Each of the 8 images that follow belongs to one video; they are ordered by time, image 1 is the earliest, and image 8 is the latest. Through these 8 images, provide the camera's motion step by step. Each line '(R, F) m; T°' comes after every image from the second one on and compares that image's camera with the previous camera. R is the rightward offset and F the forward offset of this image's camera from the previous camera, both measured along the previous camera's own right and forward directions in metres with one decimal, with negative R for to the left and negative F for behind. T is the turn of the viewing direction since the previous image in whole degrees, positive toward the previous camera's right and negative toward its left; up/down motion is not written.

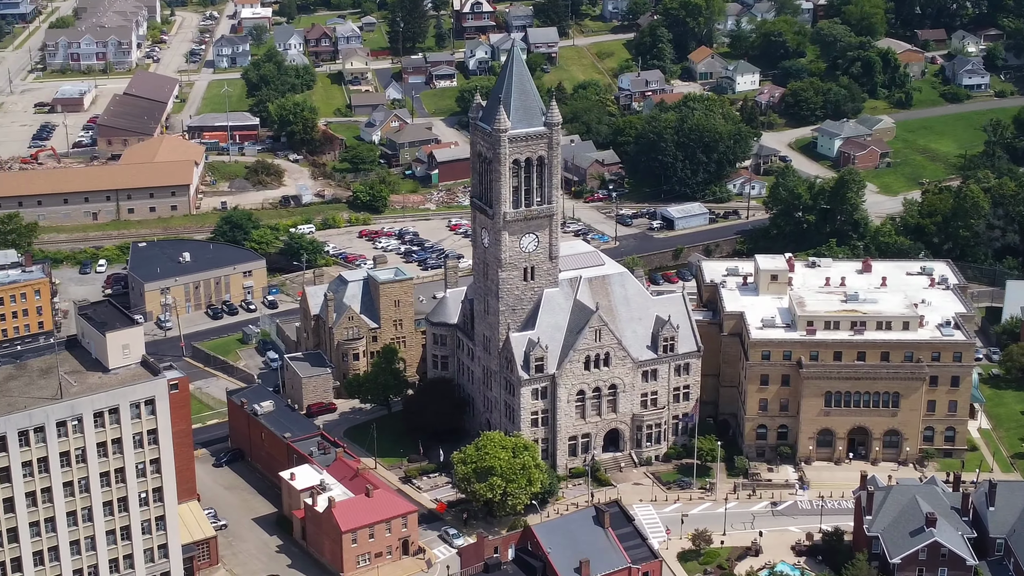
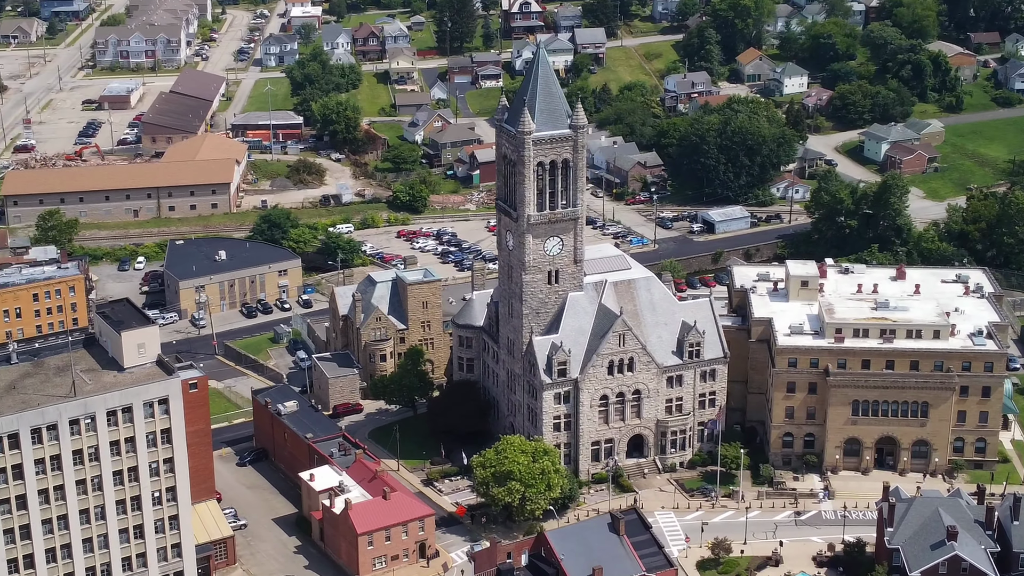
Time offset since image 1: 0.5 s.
(+2.0, +0.6) m; -2°
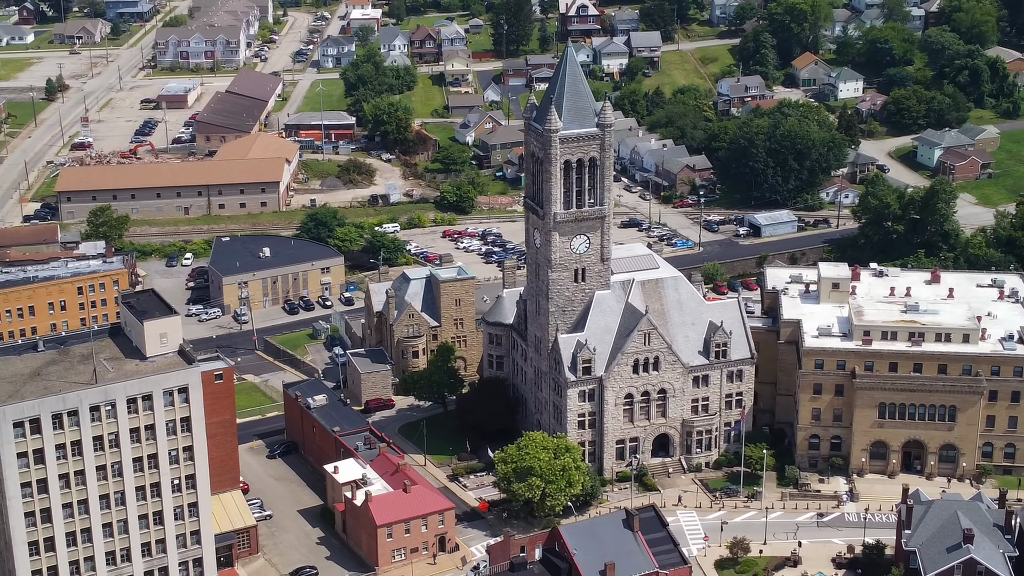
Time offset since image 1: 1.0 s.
(+2.5, -0.3) m; -3°
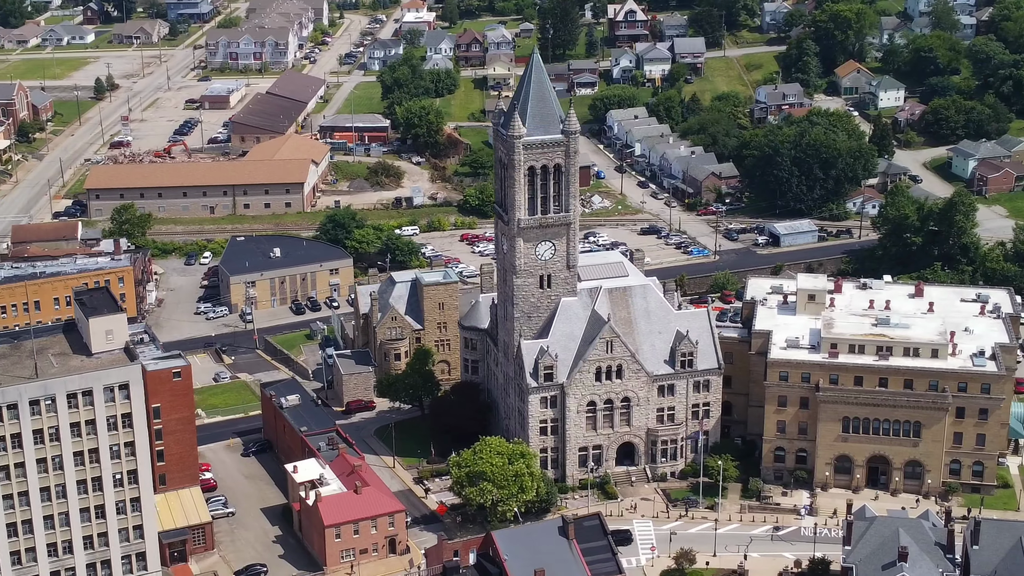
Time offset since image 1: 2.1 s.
(+7.2, 0.0) m; -4°
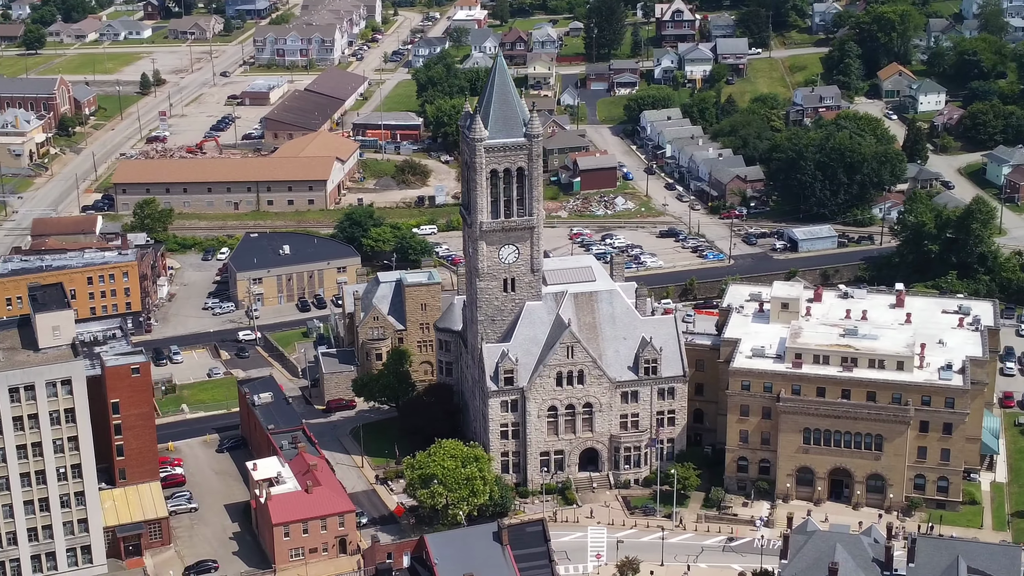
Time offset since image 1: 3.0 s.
(+7.2, +0.3) m; -4°
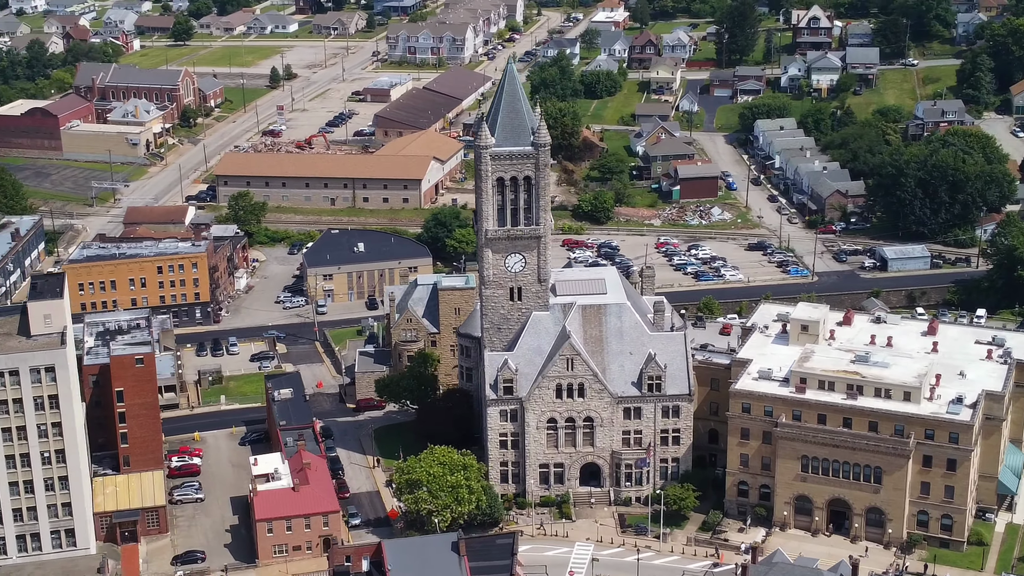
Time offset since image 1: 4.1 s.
(+10.5, +1.3) m; -7°
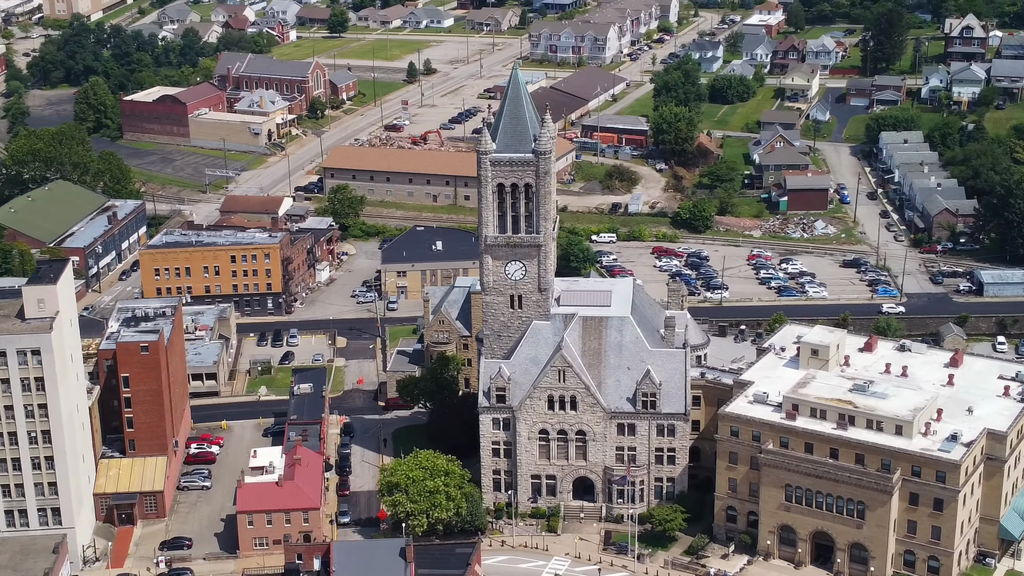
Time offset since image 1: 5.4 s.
(+11.7, +1.6) m; -8°
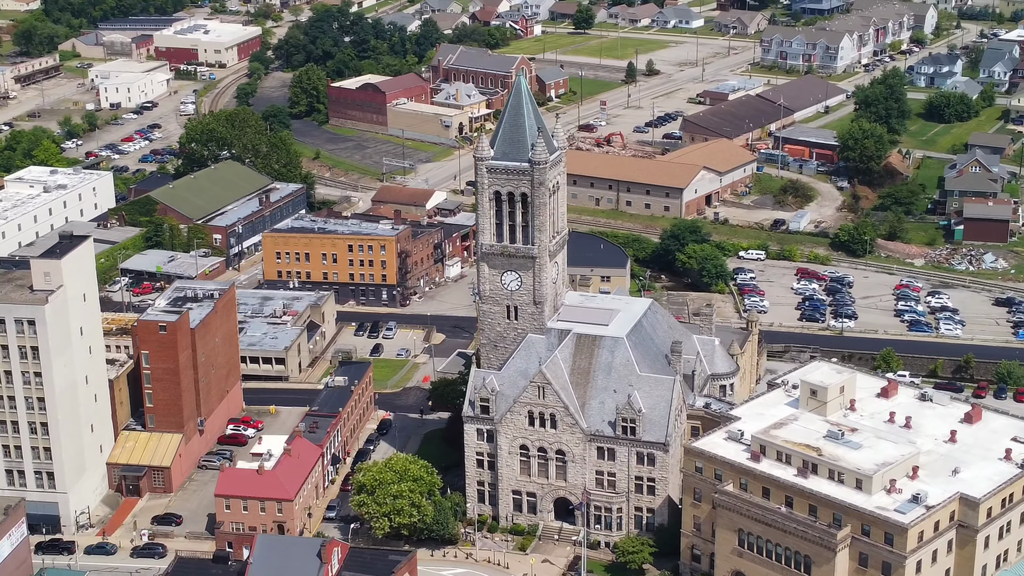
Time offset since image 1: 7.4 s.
(+18.4, +3.6) m; -13°
